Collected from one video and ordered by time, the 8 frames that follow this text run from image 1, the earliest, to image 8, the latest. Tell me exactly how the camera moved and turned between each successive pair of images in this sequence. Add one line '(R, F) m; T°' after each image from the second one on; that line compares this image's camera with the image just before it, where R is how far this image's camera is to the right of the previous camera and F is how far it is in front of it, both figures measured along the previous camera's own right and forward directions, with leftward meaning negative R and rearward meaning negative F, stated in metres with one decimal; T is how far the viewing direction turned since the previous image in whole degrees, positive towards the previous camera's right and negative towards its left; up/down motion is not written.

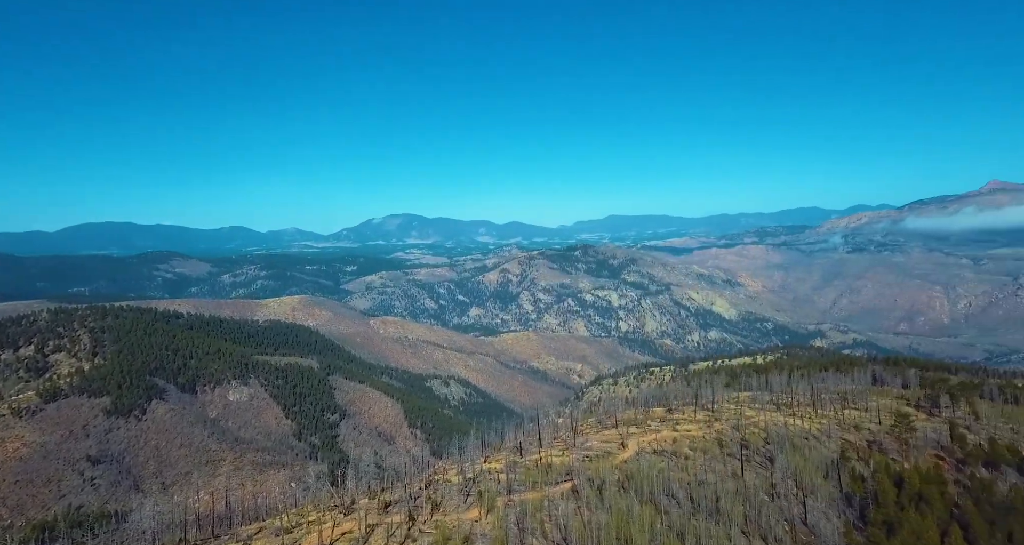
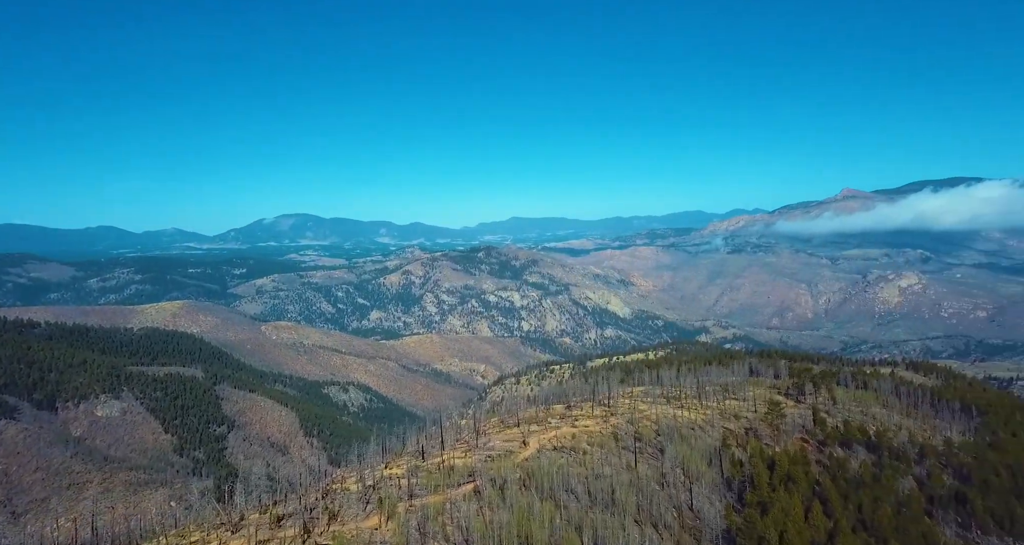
(+1.6, -3.9) m; +8°
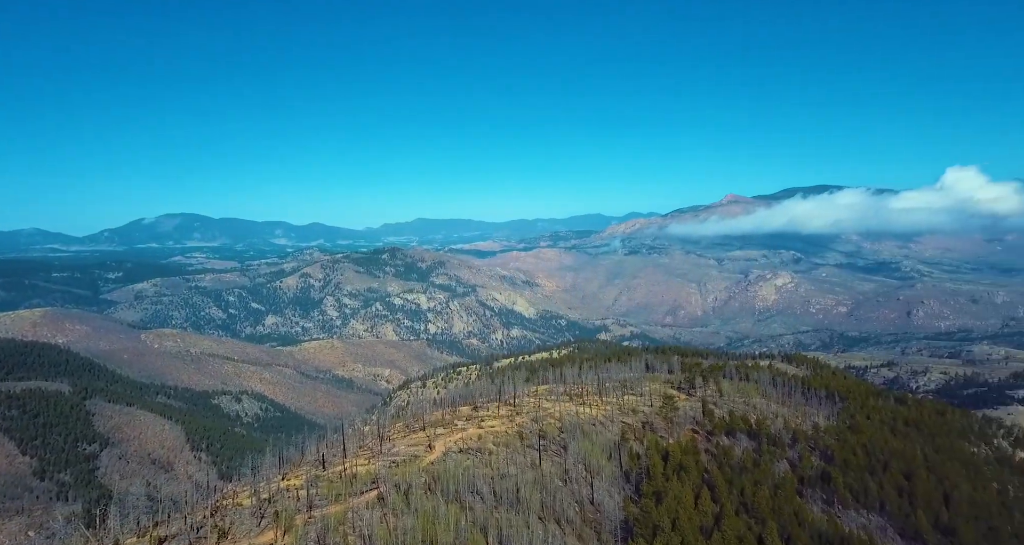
(+2.2, -0.9) m; +7°
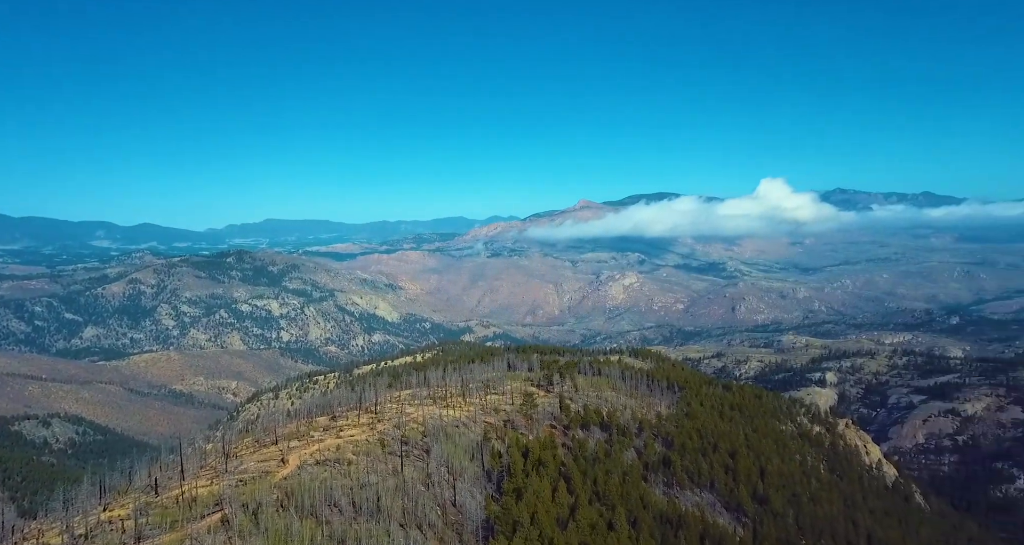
(+3.0, +3.4) m; +11°
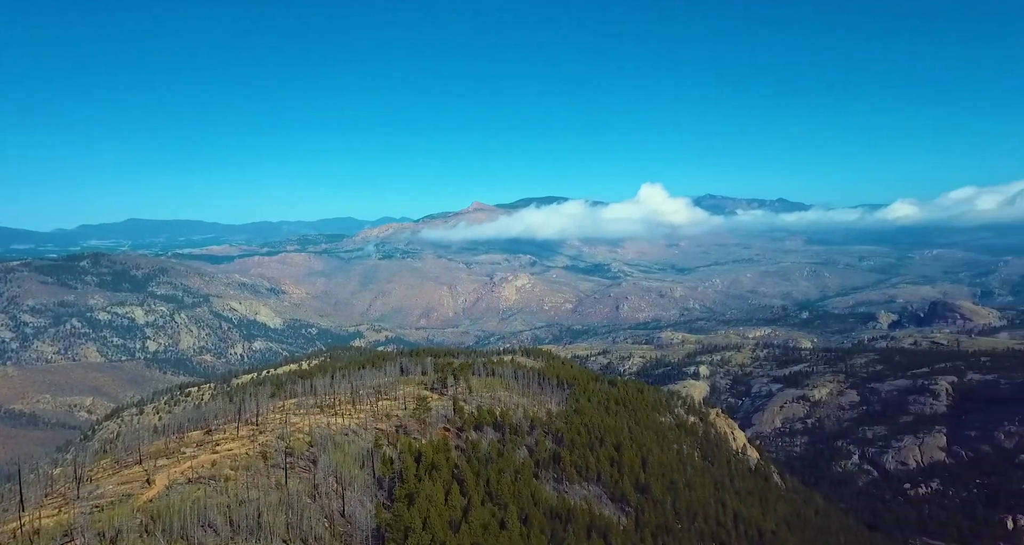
(+2.4, +5.5) m; +9°
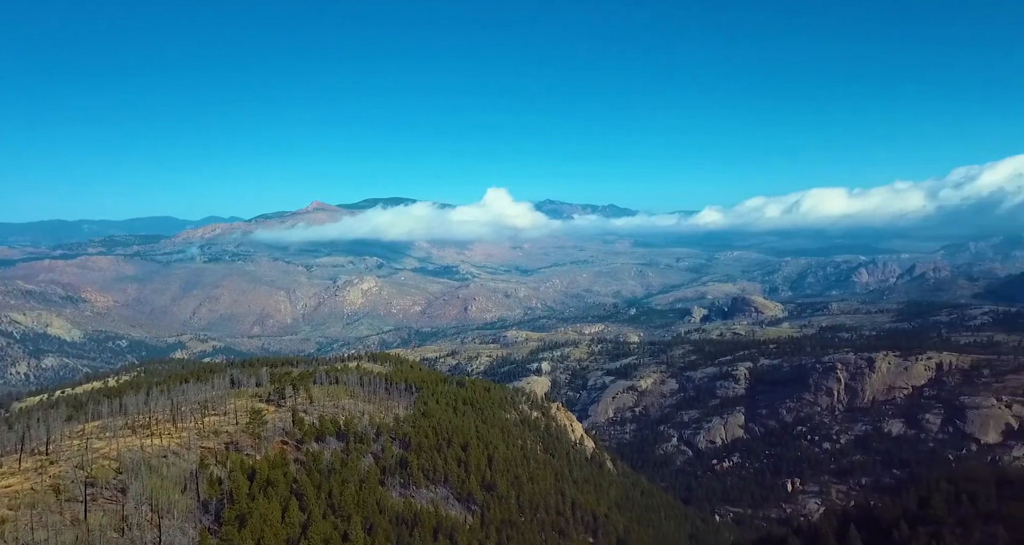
(+3.3, -2.6) m; +12°
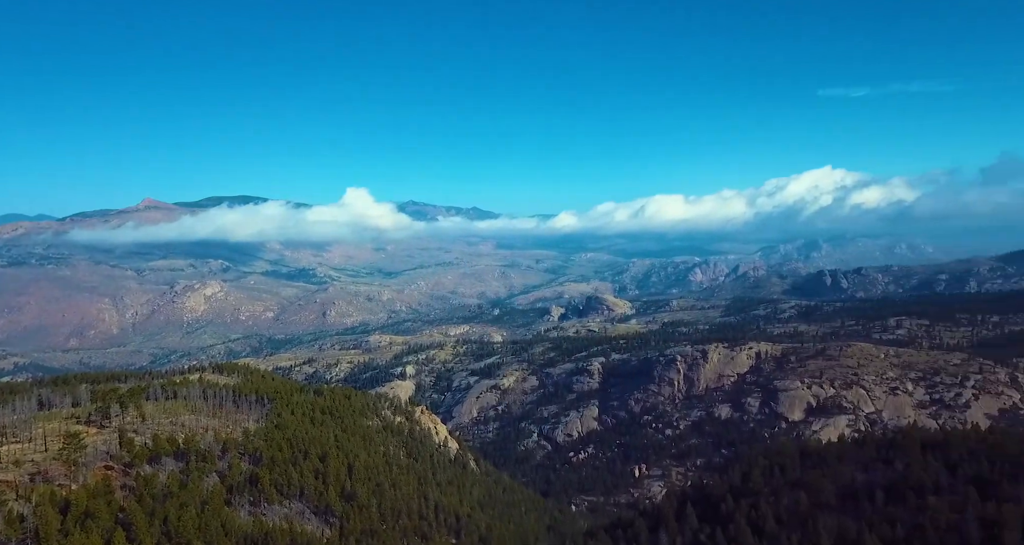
(+1.7, -5.9) m; +11°
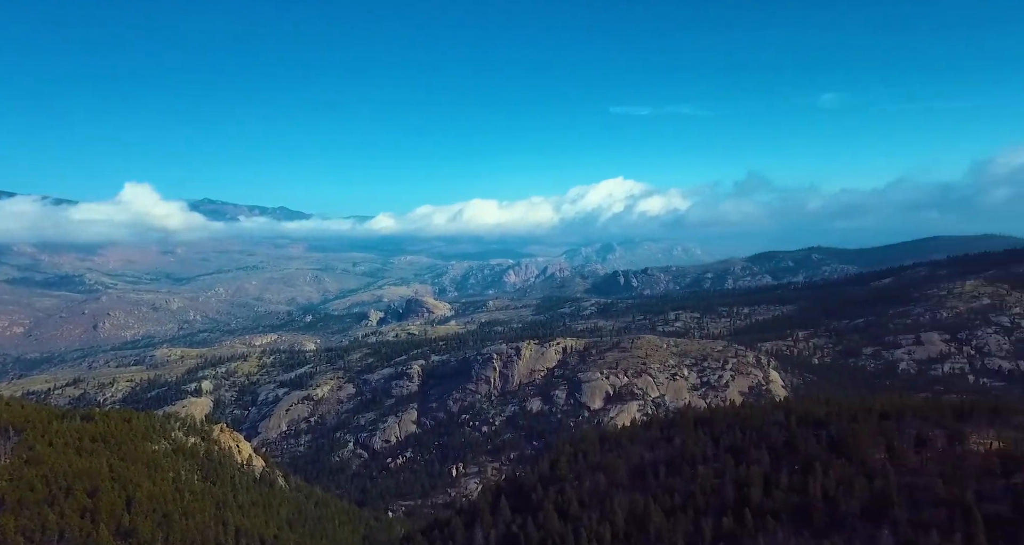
(+1.4, -4.2) m; +14°
